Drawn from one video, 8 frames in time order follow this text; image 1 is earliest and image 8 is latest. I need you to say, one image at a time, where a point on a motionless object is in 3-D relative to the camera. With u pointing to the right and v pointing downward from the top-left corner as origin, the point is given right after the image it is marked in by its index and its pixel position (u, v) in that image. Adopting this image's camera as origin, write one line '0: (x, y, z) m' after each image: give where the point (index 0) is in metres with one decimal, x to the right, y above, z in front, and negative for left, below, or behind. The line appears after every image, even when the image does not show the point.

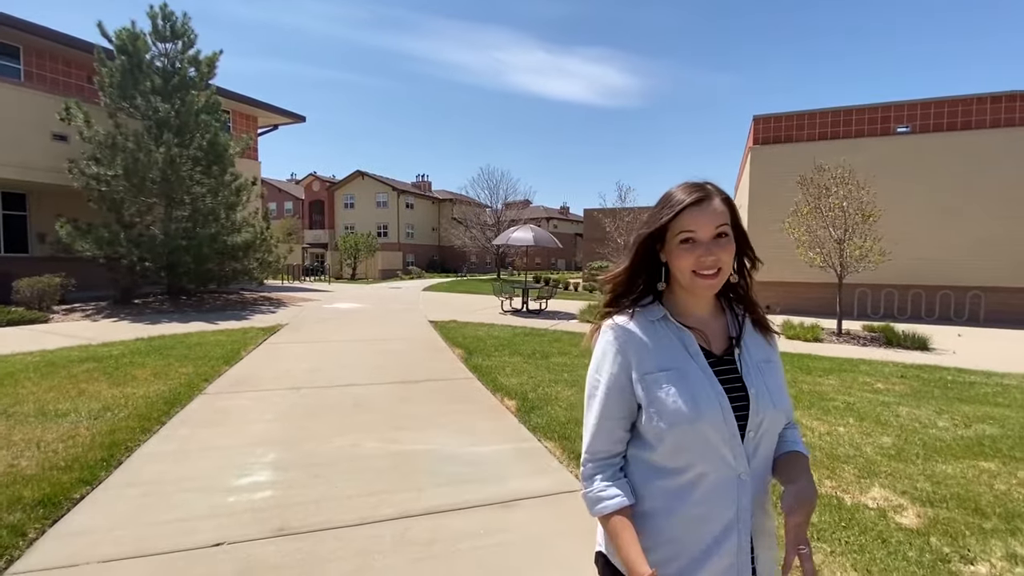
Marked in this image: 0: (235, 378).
0: (-3.5, -1.1, +6.3) m
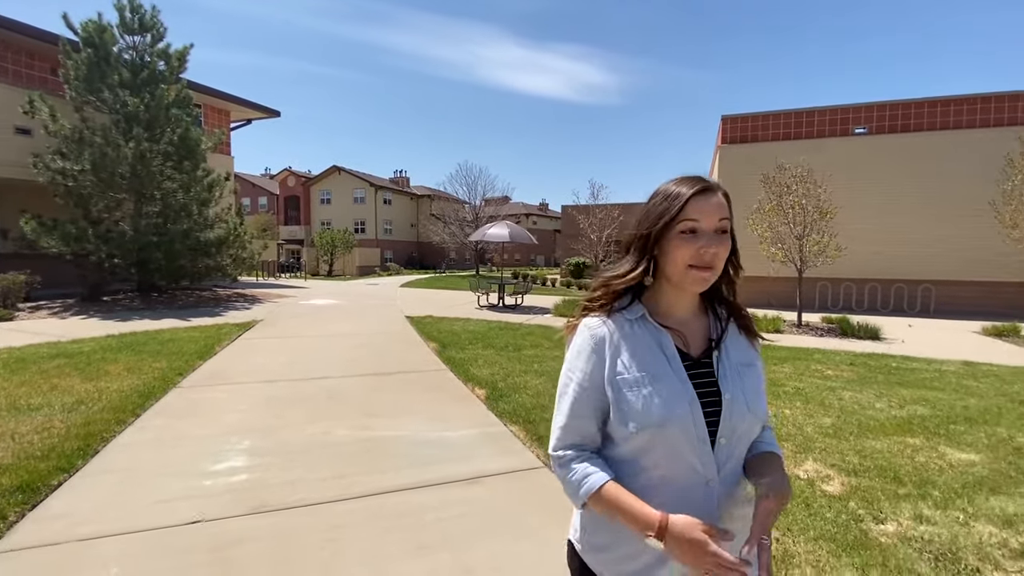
0: (-3.9, -1.1, +6.4) m
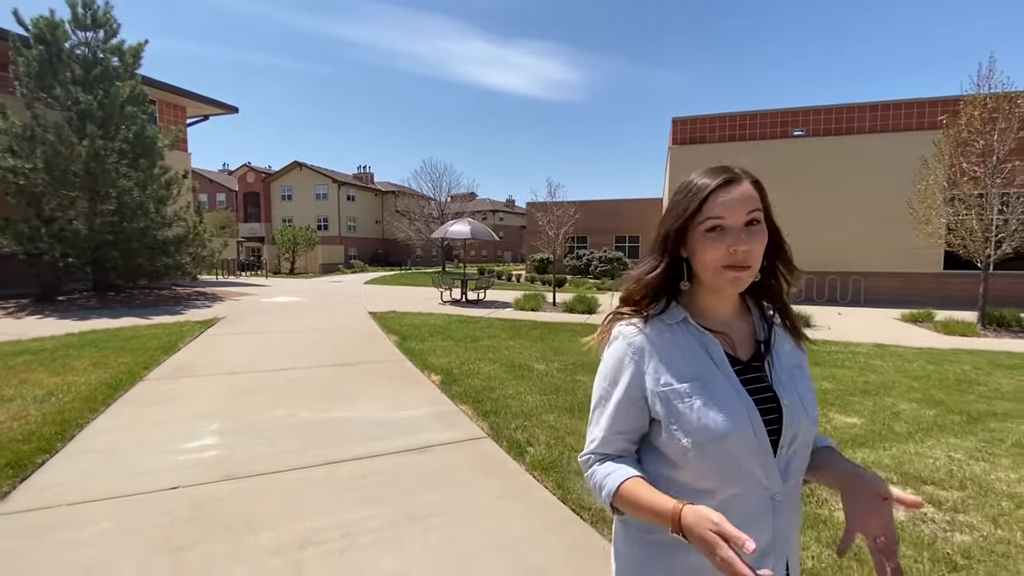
0: (-4.5, -1.0, +6.7) m
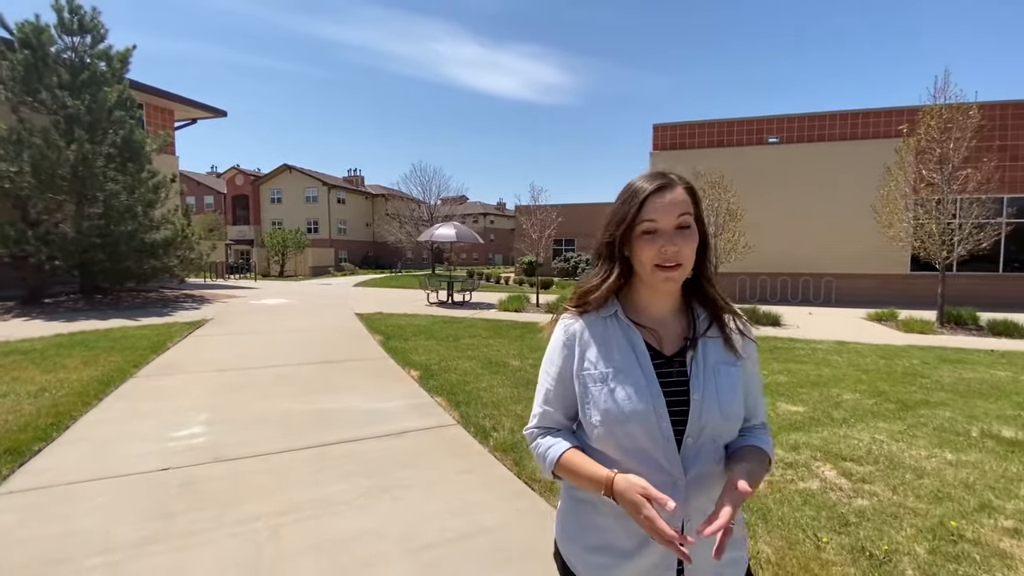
0: (-4.9, -1.0, +7.0) m
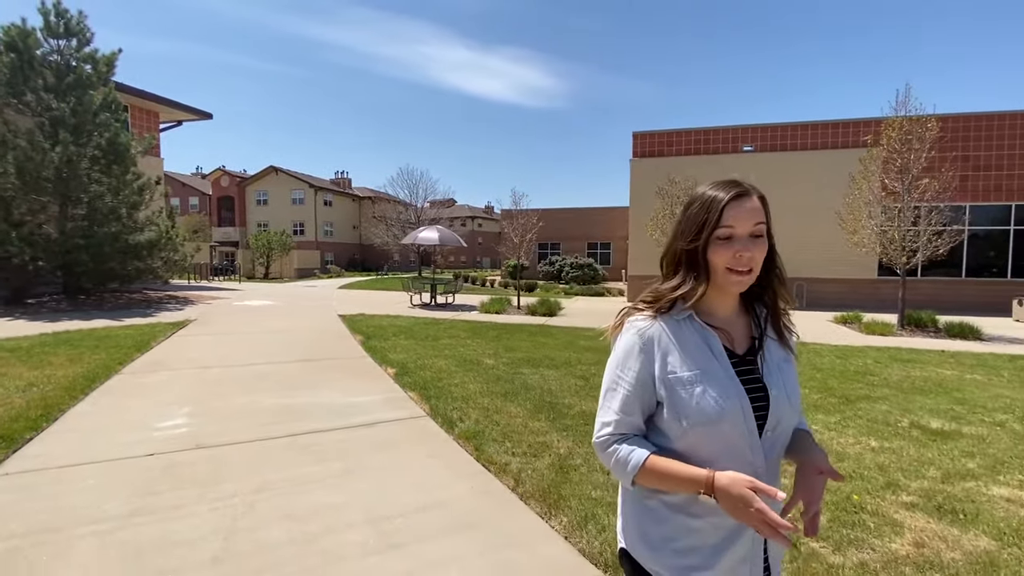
0: (-5.2, -1.1, +7.2) m
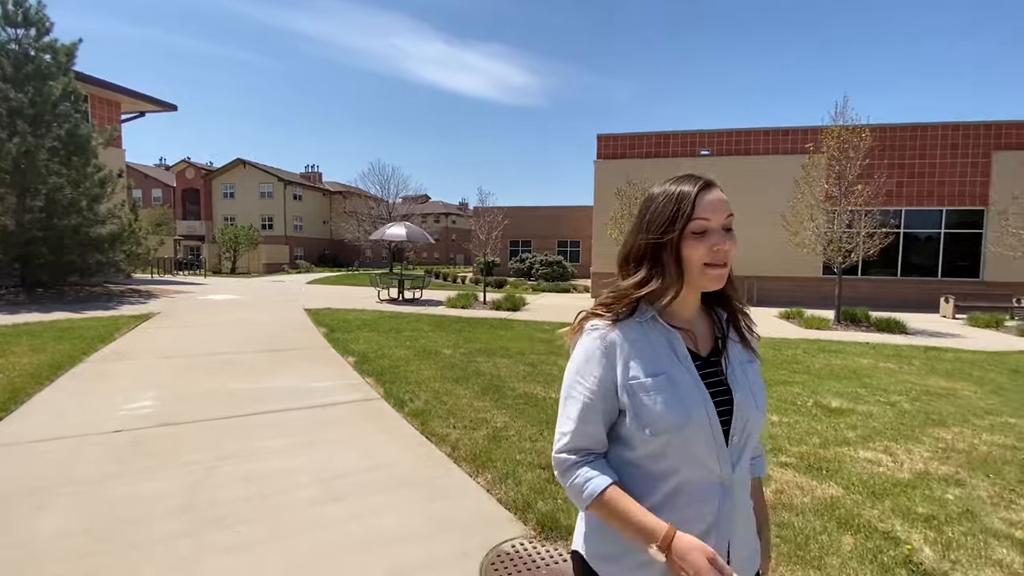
0: (-5.9, -0.9, +7.4) m
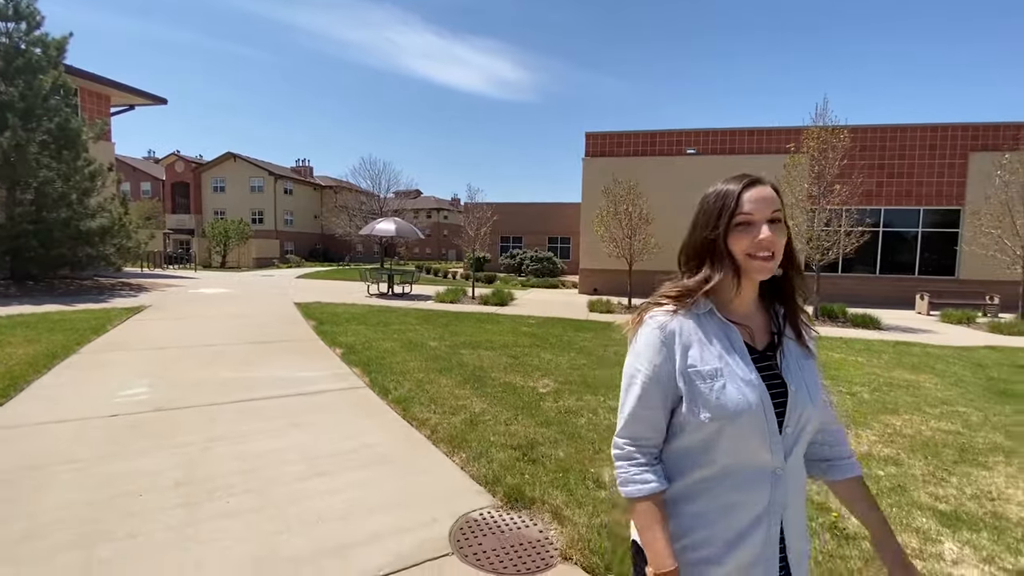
0: (-6.2, -0.8, +7.6) m
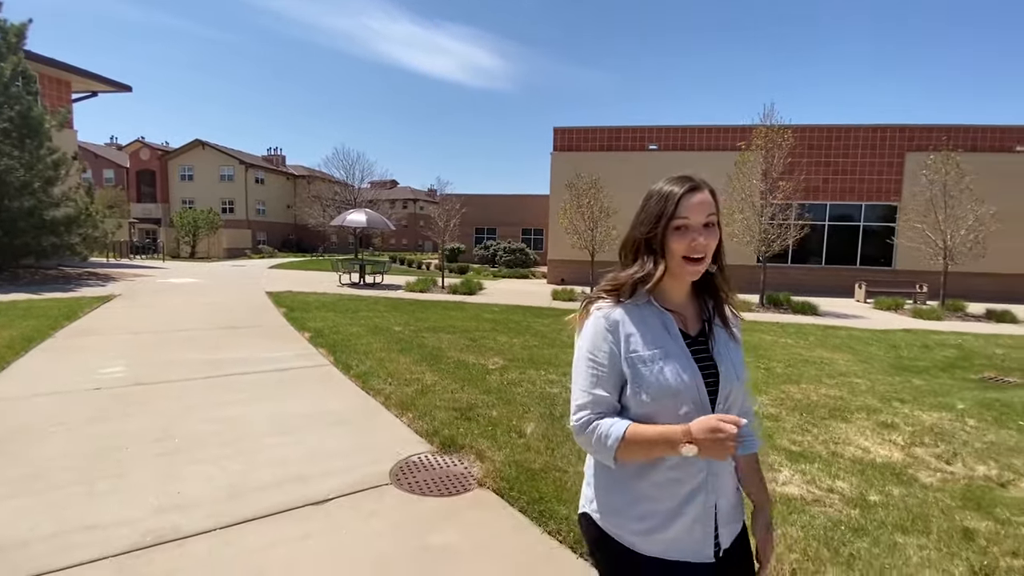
0: (-6.9, -0.6, +8.0) m
